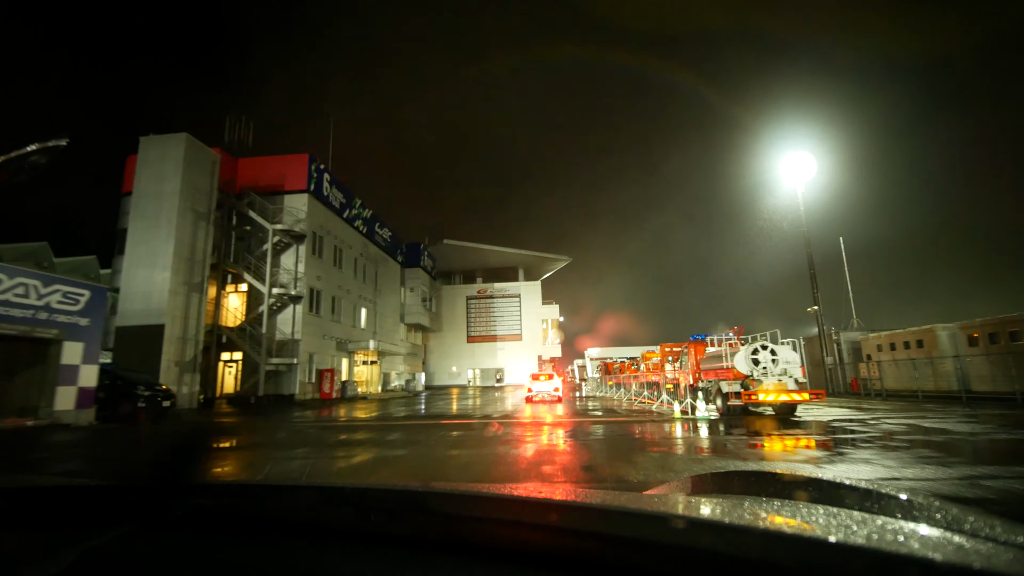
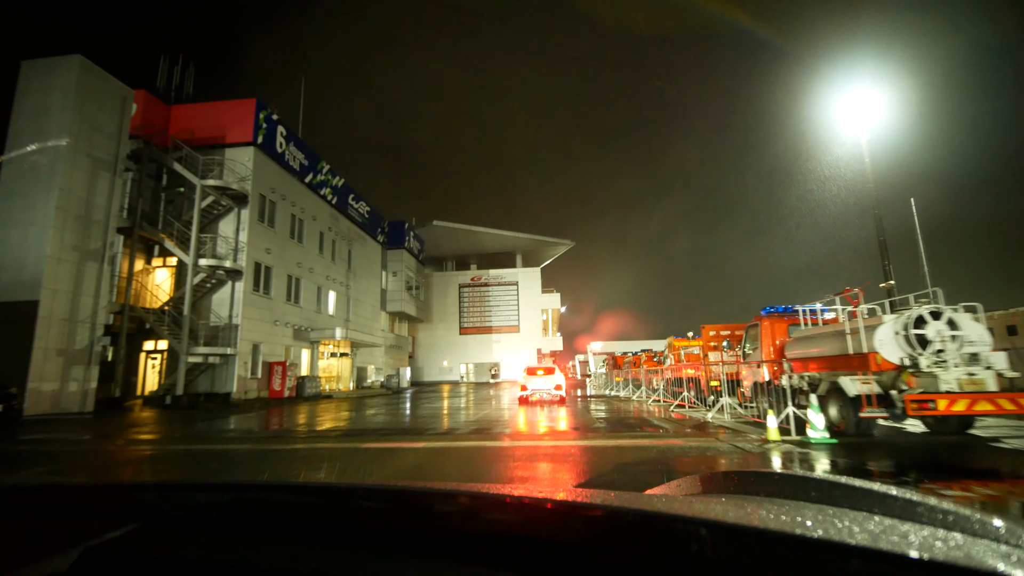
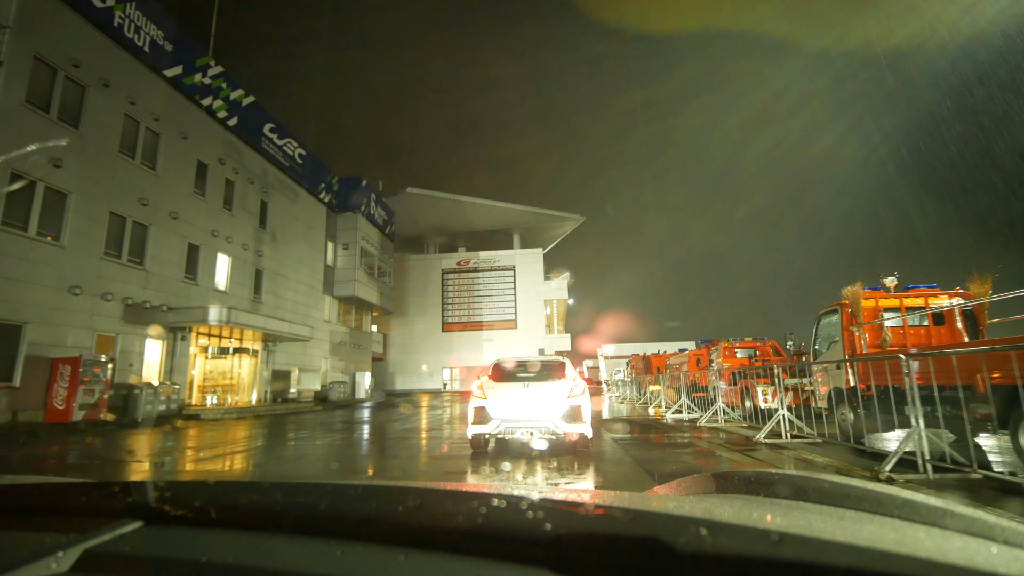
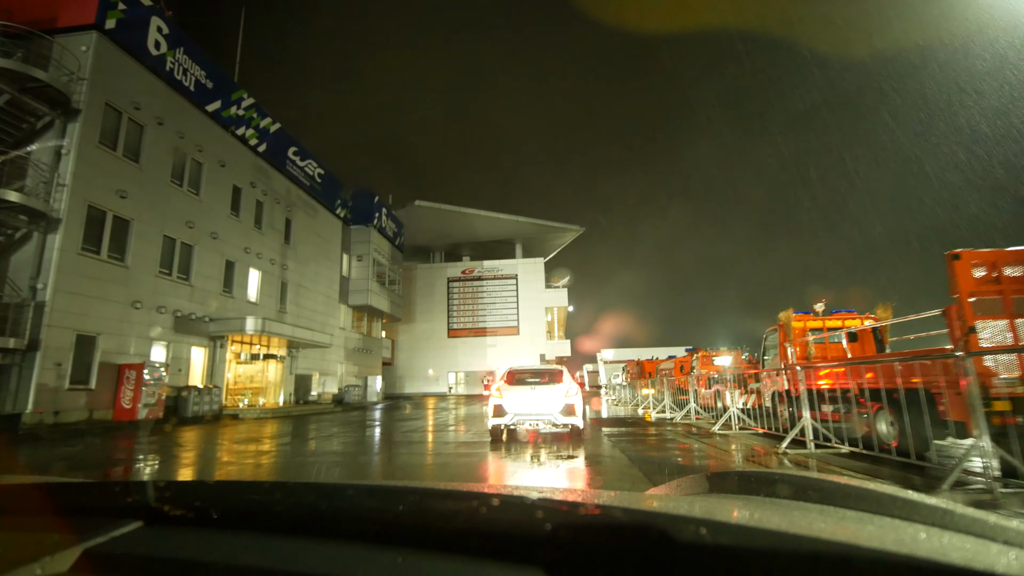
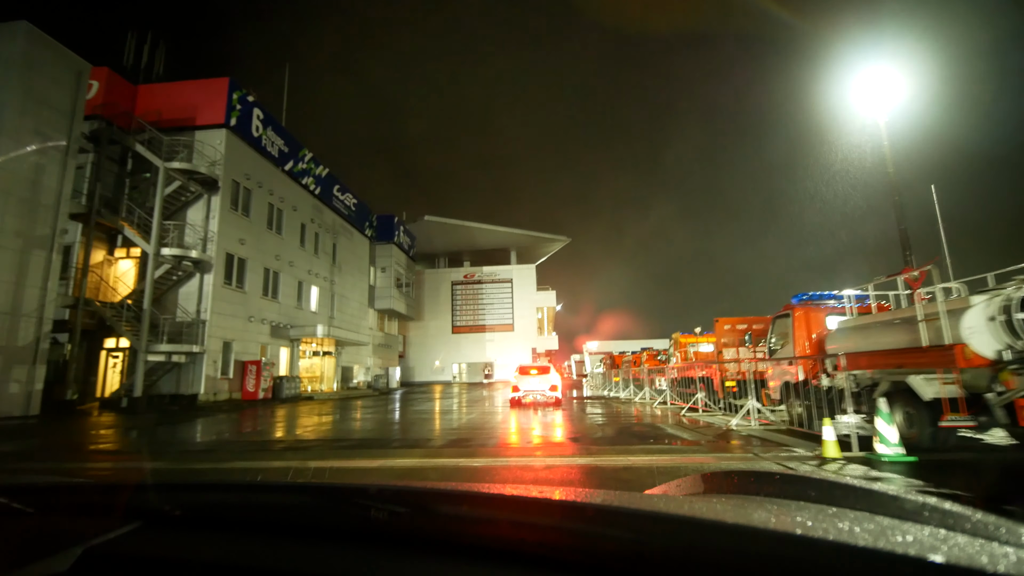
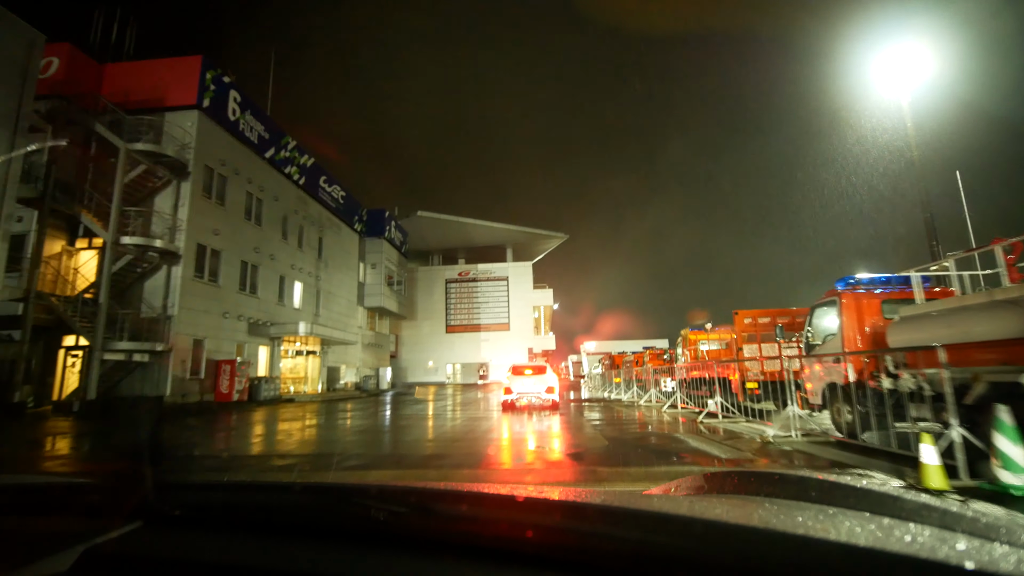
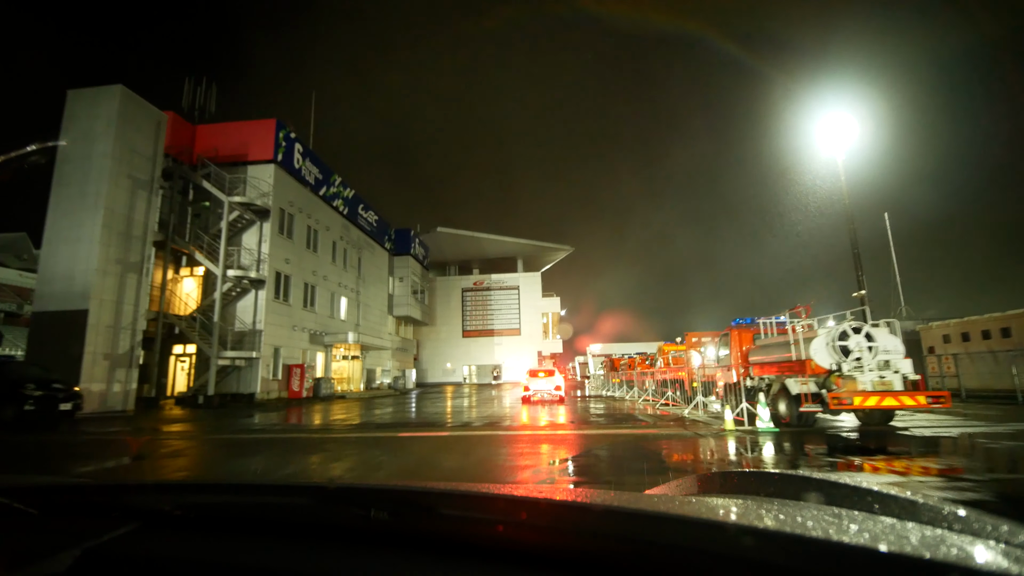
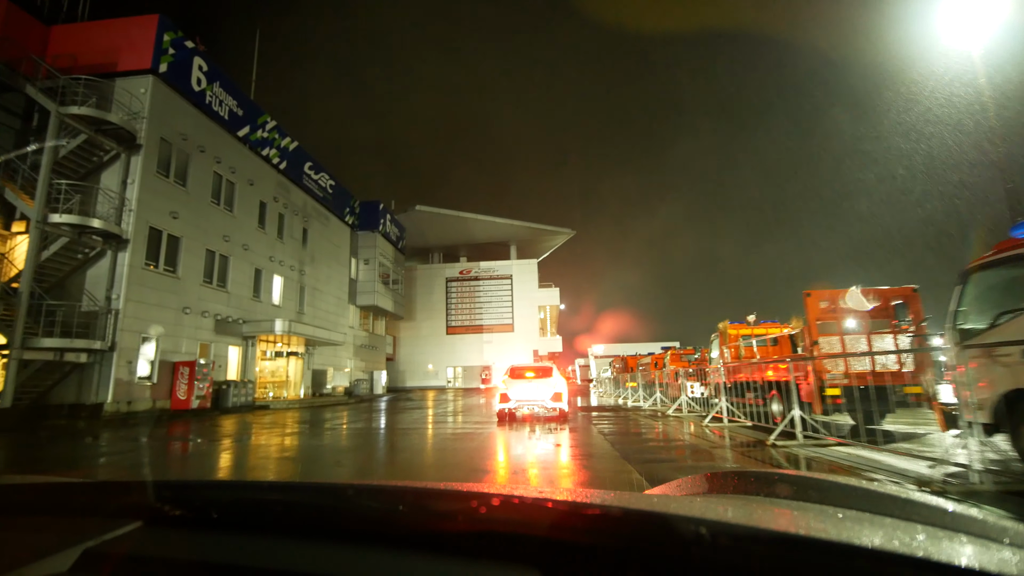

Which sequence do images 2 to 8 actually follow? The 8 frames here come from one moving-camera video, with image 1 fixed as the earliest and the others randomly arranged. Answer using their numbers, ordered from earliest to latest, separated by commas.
7, 2, 5, 6, 8, 4, 3
